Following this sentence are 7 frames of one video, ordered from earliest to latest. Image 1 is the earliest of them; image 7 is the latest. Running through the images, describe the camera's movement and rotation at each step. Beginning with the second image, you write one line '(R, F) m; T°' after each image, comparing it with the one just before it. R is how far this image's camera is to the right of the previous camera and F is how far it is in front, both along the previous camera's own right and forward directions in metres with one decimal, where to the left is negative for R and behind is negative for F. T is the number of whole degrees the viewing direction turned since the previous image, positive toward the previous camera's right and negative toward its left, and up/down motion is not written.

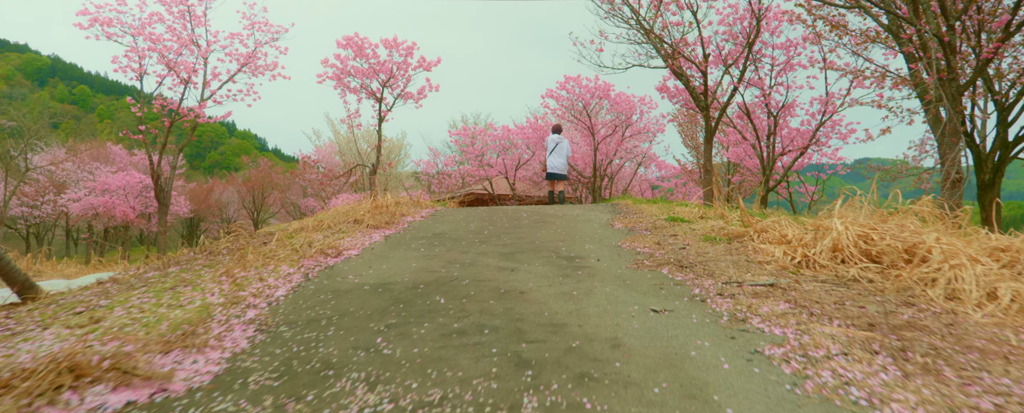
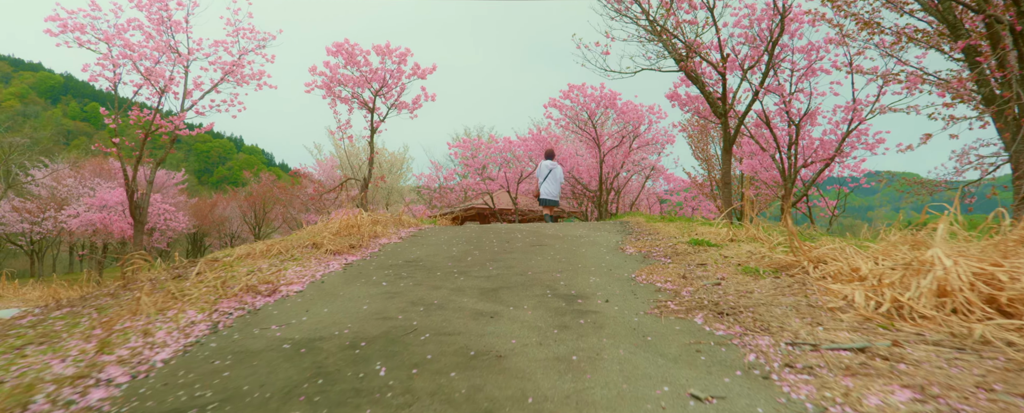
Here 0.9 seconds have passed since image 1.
(+0.2, +0.9) m; -1°
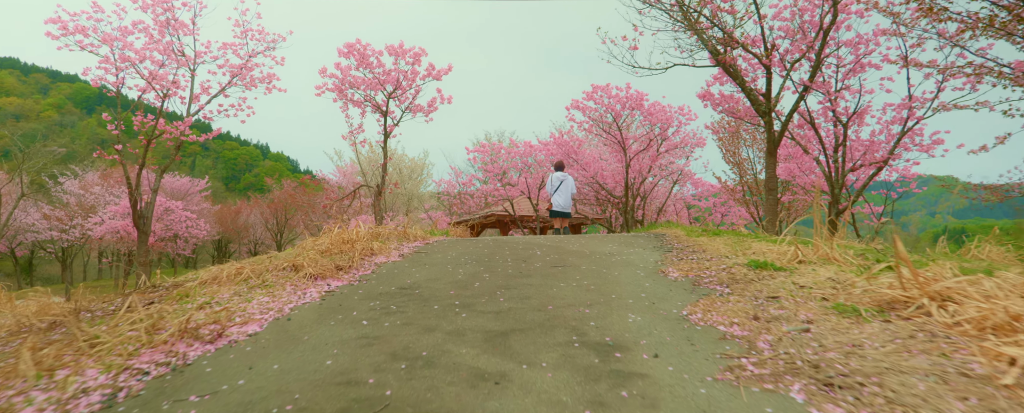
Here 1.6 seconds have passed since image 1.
(0.0, +0.8) m; -3°
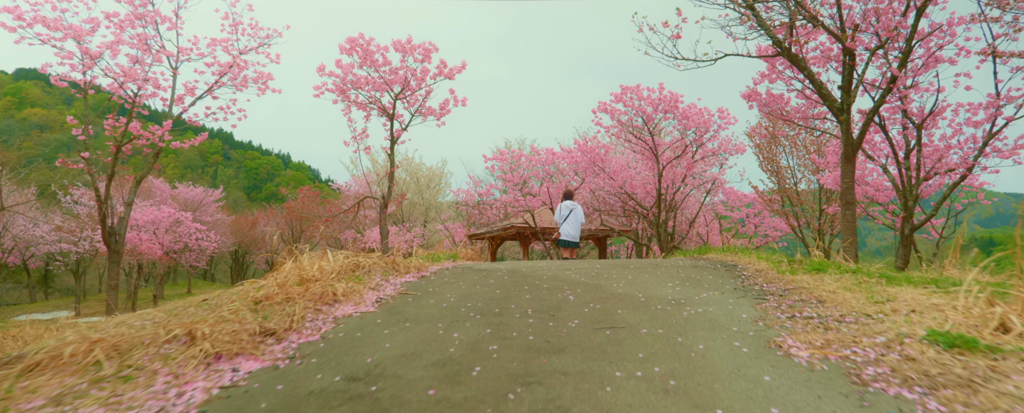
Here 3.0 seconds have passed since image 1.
(0.0, +1.4) m; -2°
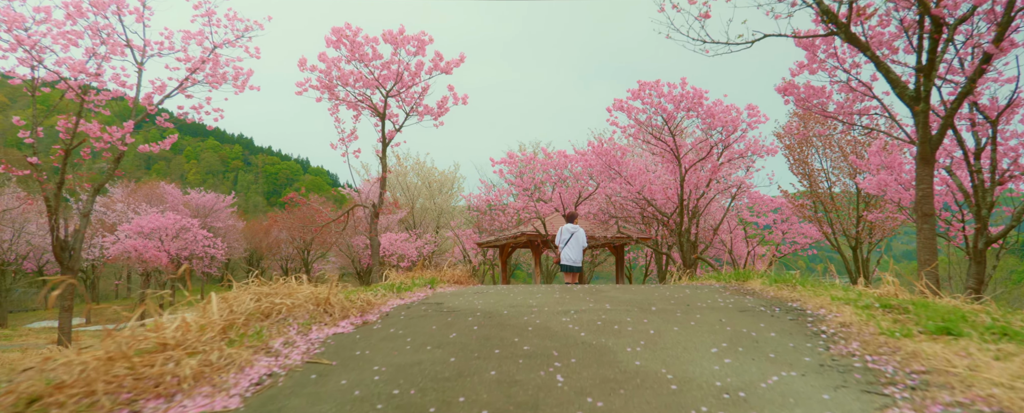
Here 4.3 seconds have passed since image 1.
(+0.3, +1.2) m; -2°
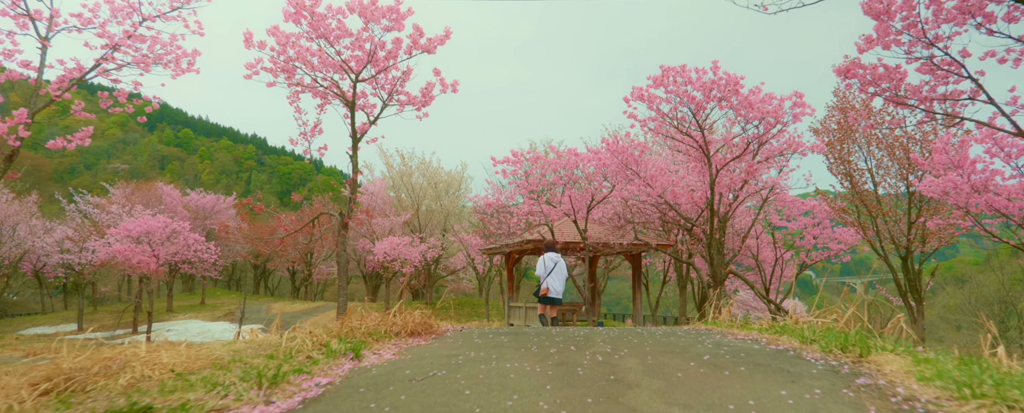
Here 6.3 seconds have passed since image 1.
(+0.3, +2.0) m; -2°
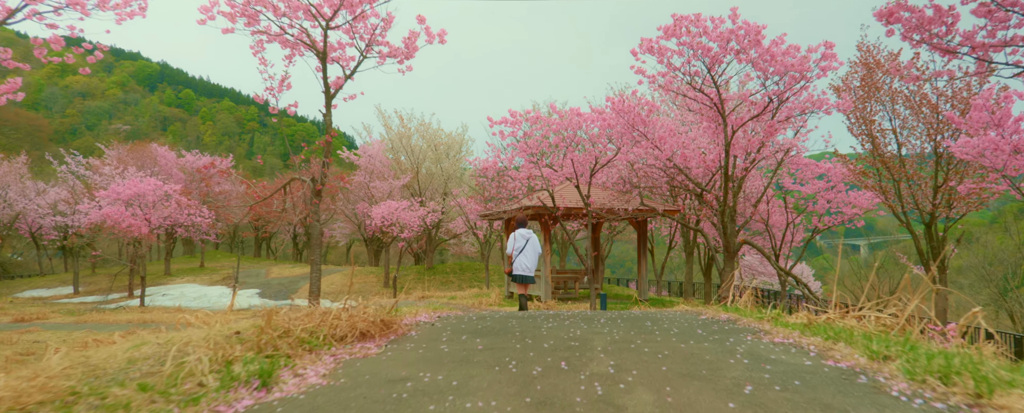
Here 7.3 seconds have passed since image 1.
(+0.2, +1.0) m; -1°
